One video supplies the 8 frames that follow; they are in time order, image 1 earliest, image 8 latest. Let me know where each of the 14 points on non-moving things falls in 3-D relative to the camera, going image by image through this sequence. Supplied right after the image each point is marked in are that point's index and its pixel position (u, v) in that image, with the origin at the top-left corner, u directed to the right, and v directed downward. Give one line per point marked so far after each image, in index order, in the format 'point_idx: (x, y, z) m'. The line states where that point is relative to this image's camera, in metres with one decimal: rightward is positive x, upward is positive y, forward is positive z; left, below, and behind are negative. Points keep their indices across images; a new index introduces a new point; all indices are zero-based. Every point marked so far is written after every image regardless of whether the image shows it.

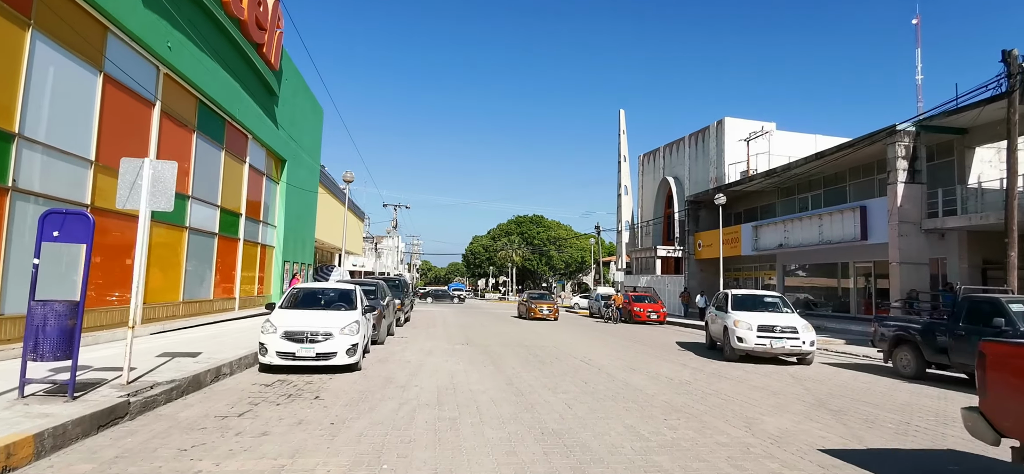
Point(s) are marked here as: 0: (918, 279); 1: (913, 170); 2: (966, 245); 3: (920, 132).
0: (+13.1, -1.3, +18.8) m
1: (+13.2, +2.2, +19.1) m
2: (+14.6, -0.3, +18.8) m
3: (+13.4, +3.4, +19.0) m
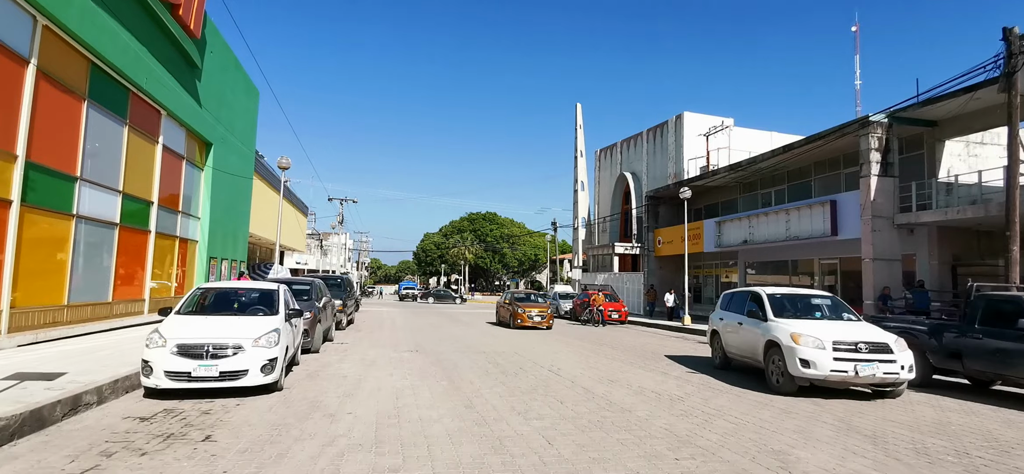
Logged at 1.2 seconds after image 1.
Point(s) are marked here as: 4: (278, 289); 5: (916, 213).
0: (+11.8, -1.2, +18.1) m
1: (+11.9, +2.4, +18.4) m
2: (+13.2, -0.1, +18.3) m
3: (+12.0, +3.6, +18.3) m
4: (-3.7, -0.8, +9.1) m
5: (+12.3, +0.7, +17.7) m
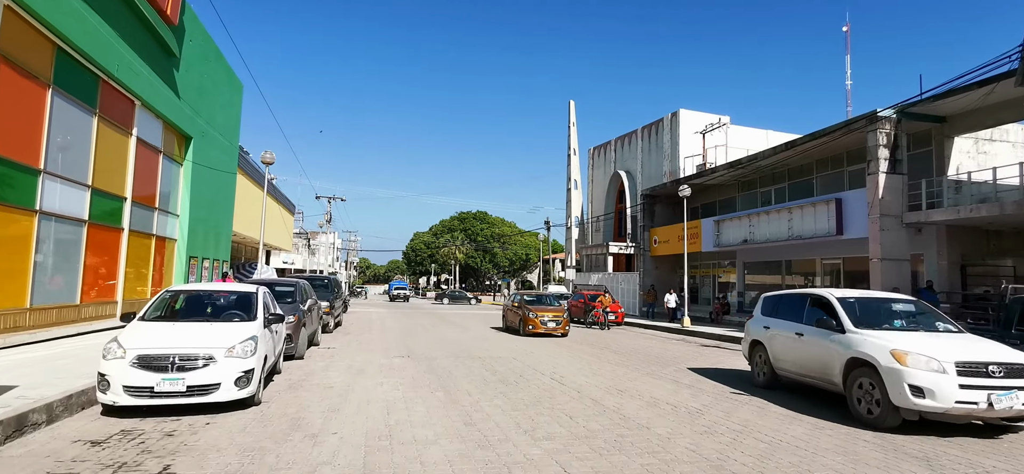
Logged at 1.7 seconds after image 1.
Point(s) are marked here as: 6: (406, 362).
0: (+11.6, -1.2, +17.5) m
1: (+11.7, +2.4, +17.9) m
2: (+13.1, -0.1, +17.7) m
3: (+11.9, +3.6, +17.8) m
4: (-3.6, -0.8, +8.3) m
5: (+12.2, +0.8, +17.2) m
6: (-2.0, -2.4, +11.2) m
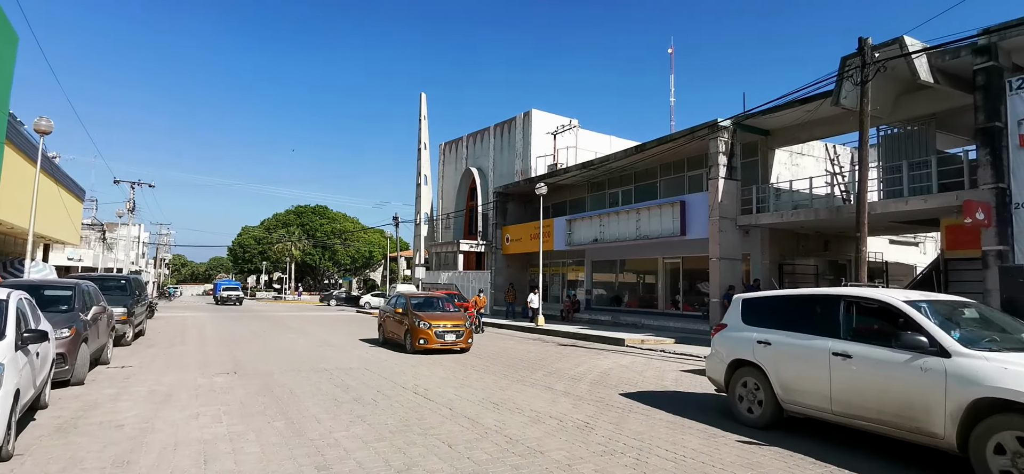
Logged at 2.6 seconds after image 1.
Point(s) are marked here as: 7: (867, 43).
0: (+7.2, -1.2, +18.9) m
1: (+7.2, +2.4, +19.2) m
2: (+8.5, -0.2, +19.5) m
3: (+7.4, +3.6, +19.2) m
4: (-5.1, -0.6, +6.0) m
5: (+7.8, +0.7, +18.7) m
6: (-4.4, -2.3, +9.1) m
7: (+7.6, +4.1, +12.5) m
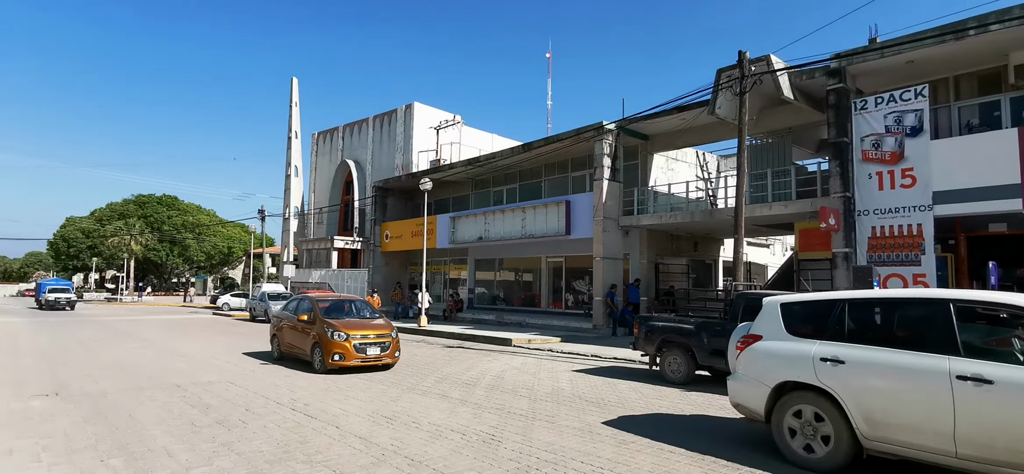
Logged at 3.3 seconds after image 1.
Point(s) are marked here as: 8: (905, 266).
0: (+3.4, -1.2, +19.4) m
1: (+3.4, +2.4, +19.8) m
2: (+4.6, -0.2, +20.3) m
3: (+3.6, +3.5, +19.7) m
4: (-5.9, -0.5, +4.2) m
5: (+4.1, +0.7, +19.4) m
6: (-5.8, -2.1, +7.4) m
7: (+5.3, +4.1, +13.2) m
8: (+8.9, -0.7, +13.3) m
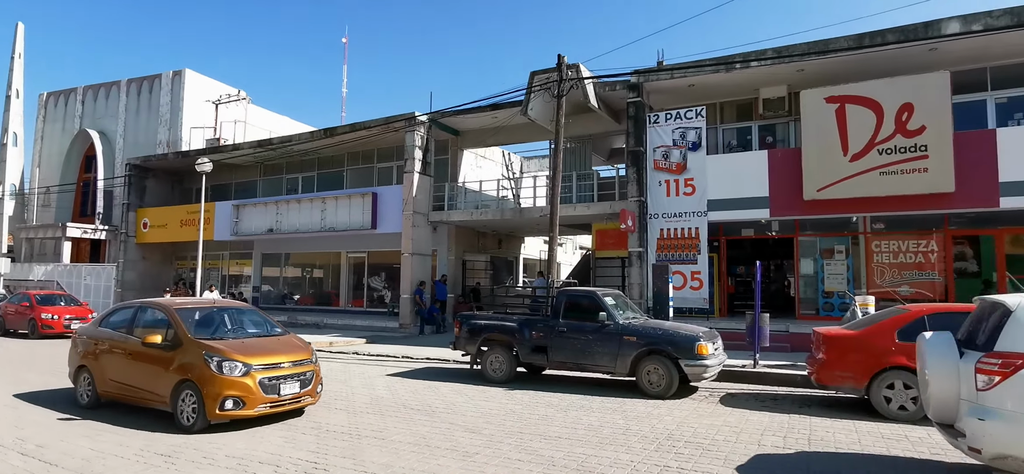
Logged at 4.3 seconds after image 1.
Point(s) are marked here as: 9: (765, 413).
0: (-2.9, -1.1, +18.8) m
1: (-2.9, +2.5, +19.1) m
2: (-2.0, -0.1, +20.0) m
3: (-2.7, +3.7, +19.2) m
4: (-6.1, -0.3, +1.3) m
5: (-2.2, +0.8, +19.0) m
6: (-7.3, -1.9, +4.3) m
7: (+1.2, +4.1, +13.7) m
8: (+4.4, -0.7, +15.1) m
9: (+3.9, -2.7, +8.9) m
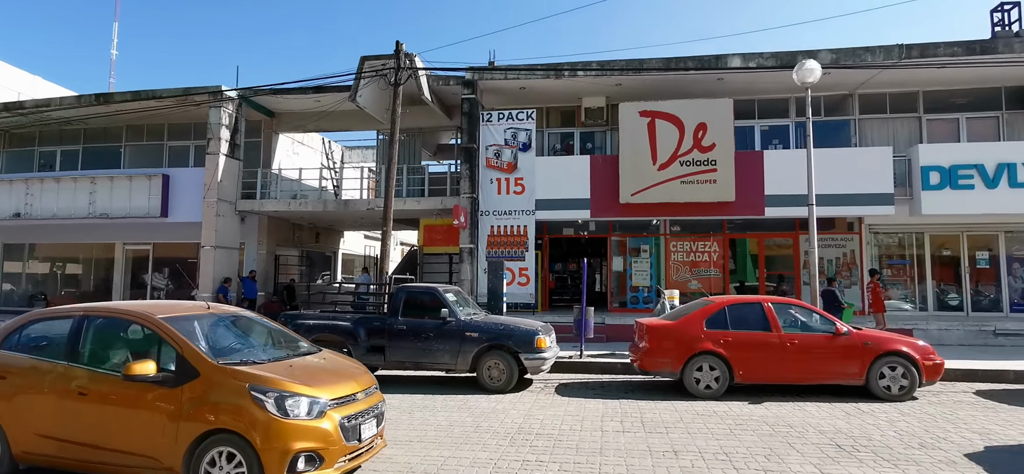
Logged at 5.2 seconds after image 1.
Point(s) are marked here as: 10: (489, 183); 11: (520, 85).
0: (-8.2, -0.8, +16.7) m
1: (-8.2, +2.8, +17.0) m
2: (-7.7, +0.2, +18.1) m
3: (-7.9, +3.9, +17.1) m
4: (-5.5, -0.2, -1.0) m
5: (-7.5, +1.1, +17.1) m
6: (-7.7, -1.7, +1.6) m
7: (-2.5, +4.3, +13.2) m
8: (0.0, -0.6, +15.5) m
9: (+1.4, -2.7, +9.6) m
10: (-0.6, +1.5, +15.8) m
11: (+0.2, +4.2, +16.2) m
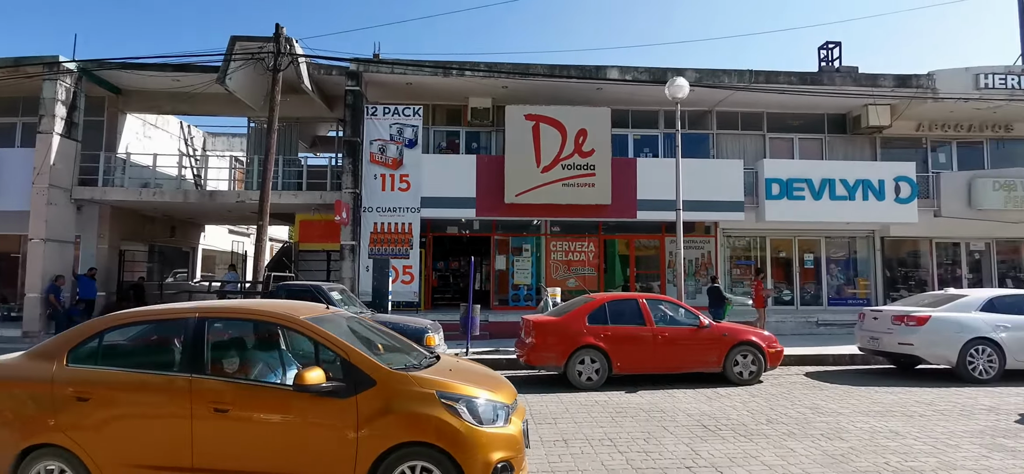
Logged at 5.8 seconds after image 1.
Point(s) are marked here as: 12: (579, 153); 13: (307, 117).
0: (-11.3, -0.6, +14.6) m
1: (-11.3, +3.0, +14.9) m
2: (-11.1, +0.4, +16.2) m
3: (-11.1, +4.1, +15.1) m
4: (-4.9, 0.0, -2.0) m
5: (-10.7, +1.3, +15.2) m
6: (-7.5, -1.5, 0.0) m
7: (-4.9, +4.4, +12.4) m
8: (-3.1, -0.6, +15.3) m
9: (-0.4, -2.6, +9.7) m
10: (-3.7, +1.5, +15.4) m
11: (-2.9, +4.3, +16.0) m
12: (+1.8, +2.3, +15.8) m
13: (-6.2, +3.6, +17.6) m
